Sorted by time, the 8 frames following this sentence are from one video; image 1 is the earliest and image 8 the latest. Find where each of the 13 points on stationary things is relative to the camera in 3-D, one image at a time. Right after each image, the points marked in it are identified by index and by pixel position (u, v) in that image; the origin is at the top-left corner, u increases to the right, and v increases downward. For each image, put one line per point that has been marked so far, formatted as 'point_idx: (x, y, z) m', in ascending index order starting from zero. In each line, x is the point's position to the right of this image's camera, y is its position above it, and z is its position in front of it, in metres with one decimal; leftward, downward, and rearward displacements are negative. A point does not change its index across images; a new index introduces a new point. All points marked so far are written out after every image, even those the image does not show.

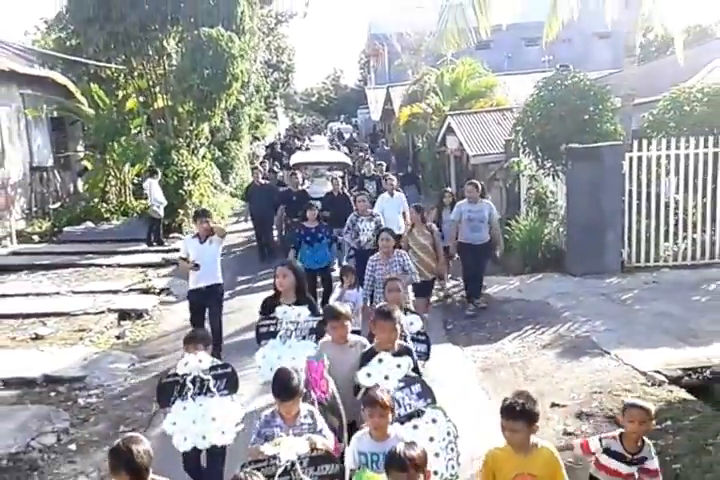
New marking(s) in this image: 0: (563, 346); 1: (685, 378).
0: (+2.8, -1.5, +9.8) m
1: (+3.9, -1.6, +8.4) m
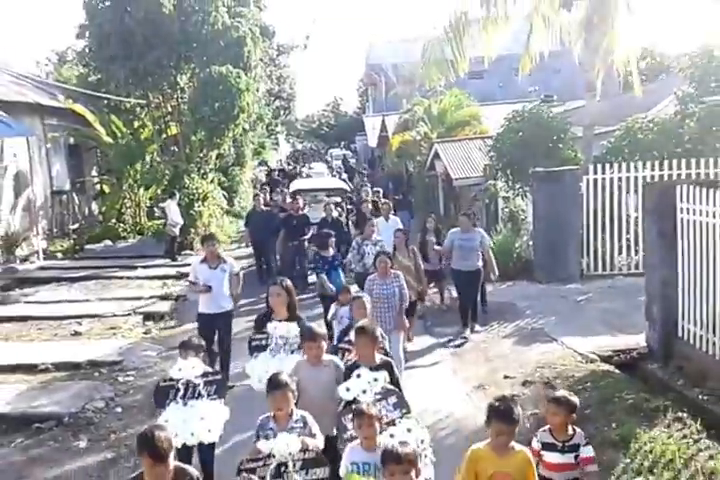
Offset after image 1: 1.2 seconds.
0: (+2.6, -1.6, +11.7) m
1: (+3.7, -1.7, +10.3) m
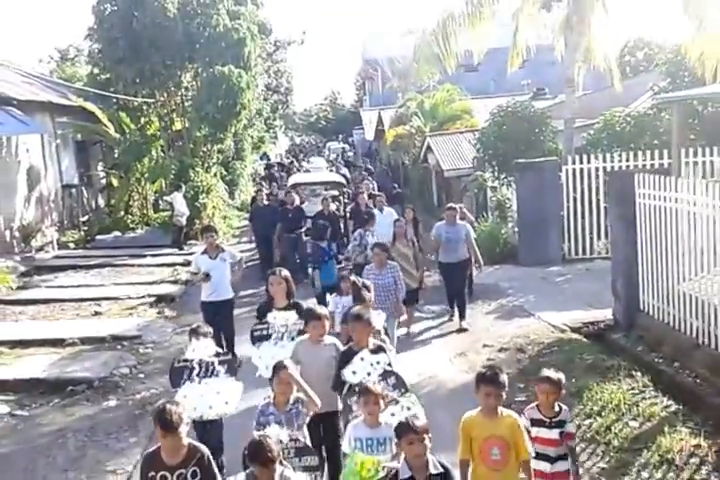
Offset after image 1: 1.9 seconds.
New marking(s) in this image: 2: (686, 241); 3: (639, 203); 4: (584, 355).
0: (+2.6, -1.3, +12.9) m
1: (+3.6, -1.4, +11.5) m
2: (+4.5, 0.0, +9.7) m
3: (+4.2, +0.6, +10.8) m
4: (+3.0, -1.6, +9.6) m
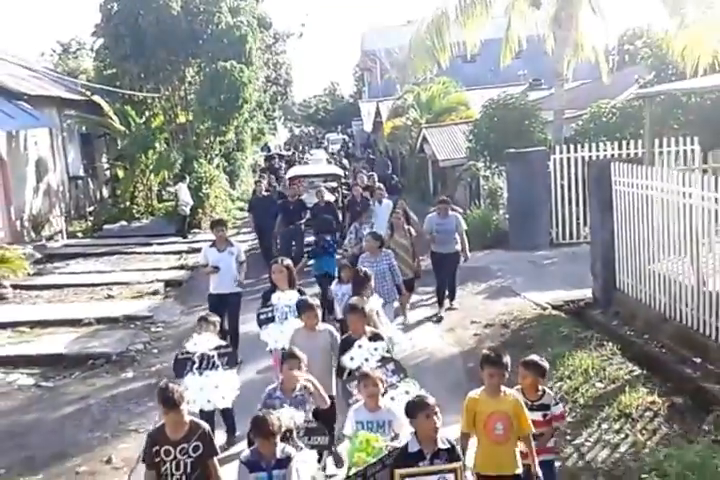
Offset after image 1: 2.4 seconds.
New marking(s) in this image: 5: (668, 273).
0: (+2.5, -1.0, +13.8) m
1: (+3.6, -1.1, +12.4) m
2: (+4.4, +0.2, +10.5) m
3: (+4.2, +0.8, +11.7) m
4: (+3.0, -1.3, +10.5) m
5: (+4.4, -0.5, +10.2) m
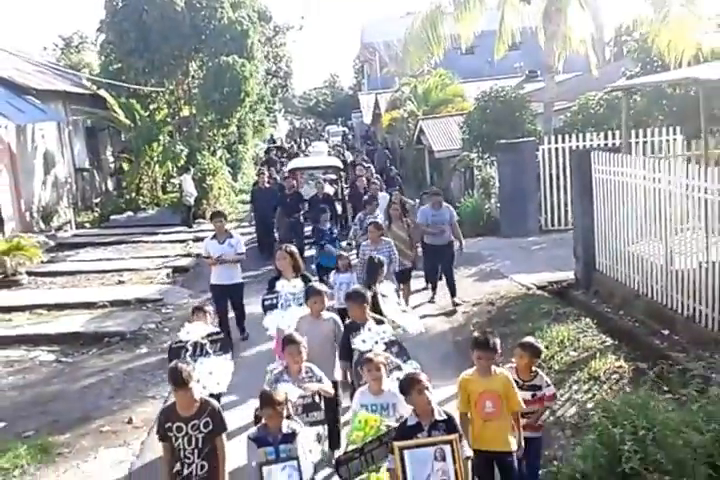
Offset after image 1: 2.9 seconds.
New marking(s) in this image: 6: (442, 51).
0: (+2.5, -0.7, +14.6) m
1: (+3.5, -0.8, +13.2) m
2: (+4.3, +0.5, +11.3) m
3: (+4.1, +1.1, +12.5) m
4: (+2.9, -1.0, +11.3) m
5: (+4.4, -0.2, +11.0) m
6: (+2.2, +5.1, +19.1) m
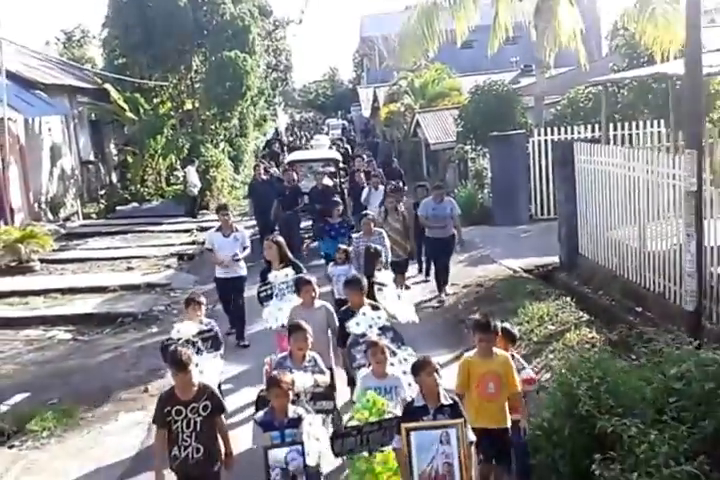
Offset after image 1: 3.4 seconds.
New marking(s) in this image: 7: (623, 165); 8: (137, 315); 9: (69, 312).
0: (+2.4, -0.4, +15.4) m
1: (+3.5, -0.6, +14.0) m
2: (+4.3, +0.7, +12.1) m
3: (+4.1, +1.4, +13.2) m
4: (+2.9, -0.8, +12.1) m
5: (+4.3, 0.0, +11.8) m
6: (+2.1, +5.4, +19.9) m
7: (+4.3, +1.2, +11.6) m
8: (-4.1, -1.4, +12.9) m
9: (-5.4, -1.3, +13.2) m
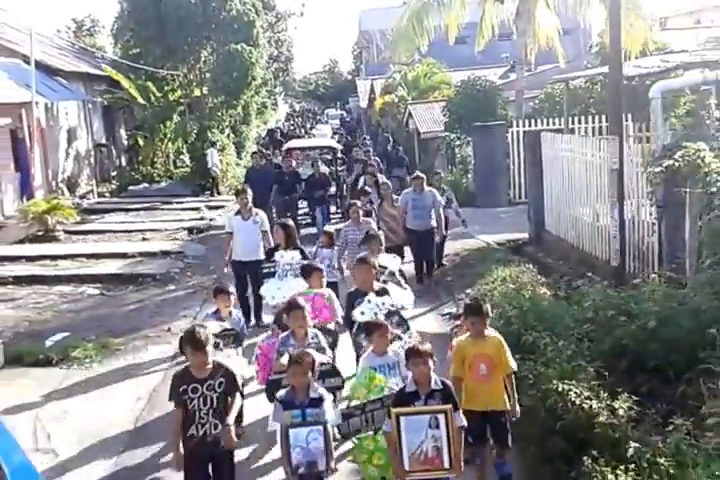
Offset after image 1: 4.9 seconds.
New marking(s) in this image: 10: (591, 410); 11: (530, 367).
0: (+2.2, +0.1, +17.2) m
1: (+3.3, -0.1, +15.8) m
2: (+4.1, +1.2, +13.9) m
3: (+3.9, +1.9, +15.0) m
4: (+2.7, -0.3, +13.9) m
5: (+4.2, +0.5, +13.6) m
6: (+2.0, +6.0, +21.6) m
7: (+4.2, +1.7, +13.4) m
8: (-4.3, -0.8, +14.7) m
9: (-5.6, -0.7, +15.0) m
10: (+1.9, -1.4, +5.7) m
11: (+1.6, -1.2, +6.8) m
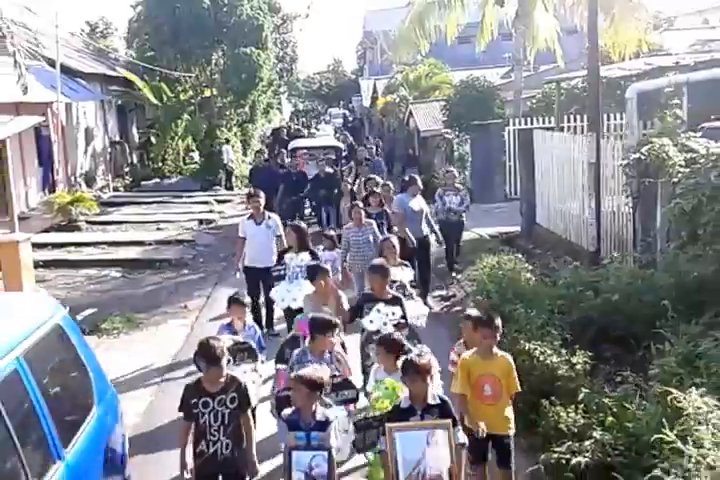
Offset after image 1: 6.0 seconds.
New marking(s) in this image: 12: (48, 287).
0: (+2.2, +0.3, +18.1) m
1: (+3.3, +0.1, +16.7) m
2: (+4.1, +1.4, +14.8) m
3: (+3.9, +2.0, +15.9) m
4: (+2.7, -0.1, +14.8) m
5: (+4.2, +0.7, +14.5) m
6: (+2.1, +6.2, +22.5) m
7: (+4.2, +1.9, +14.3) m
8: (-4.3, -0.6, +15.7) m
9: (-5.6, -0.5, +16.0) m
10: (+1.8, -1.2, +6.6) m
11: (+1.6, -1.0, +7.7) m
12: (-6.3, -1.0, +14.1) m
